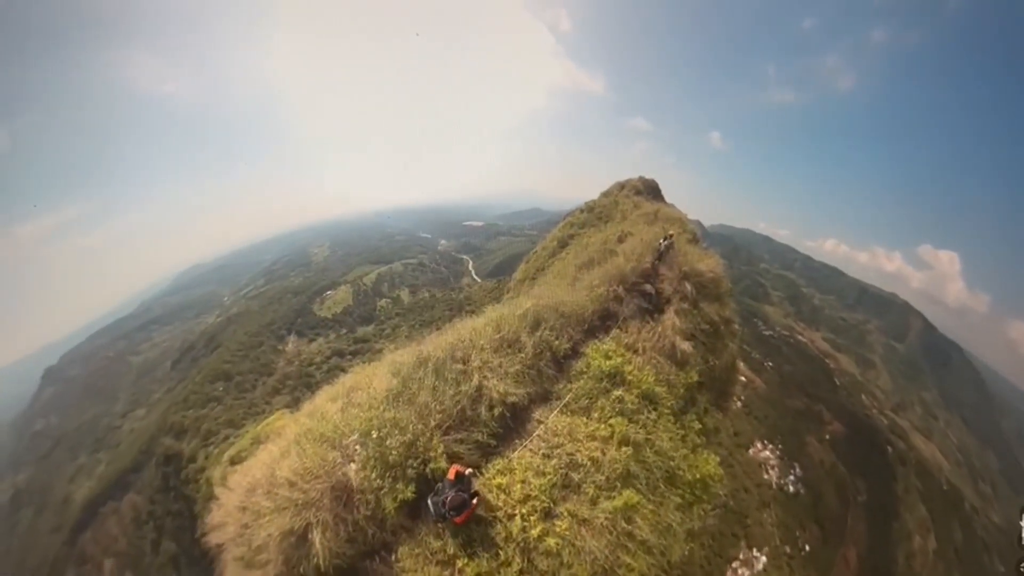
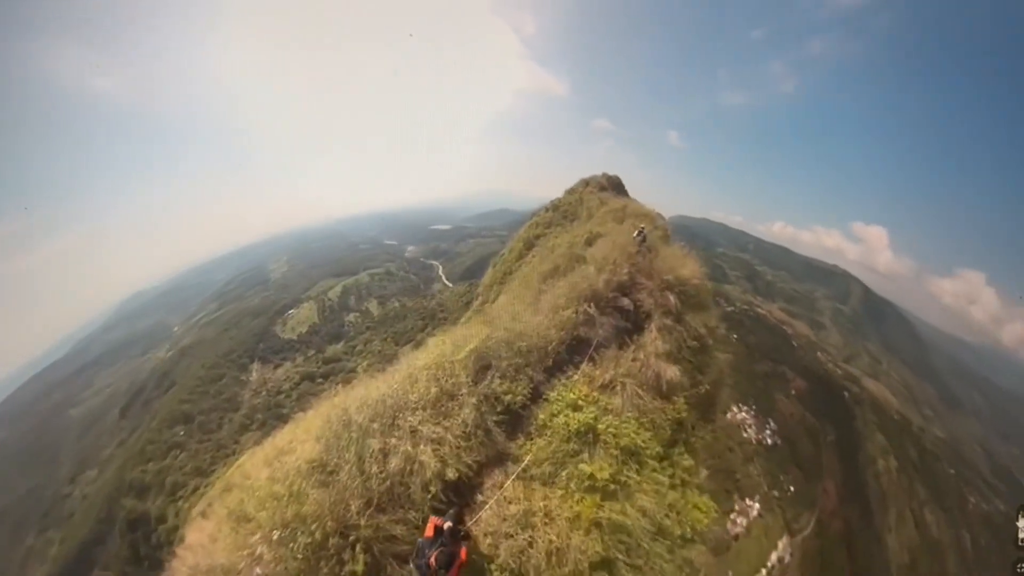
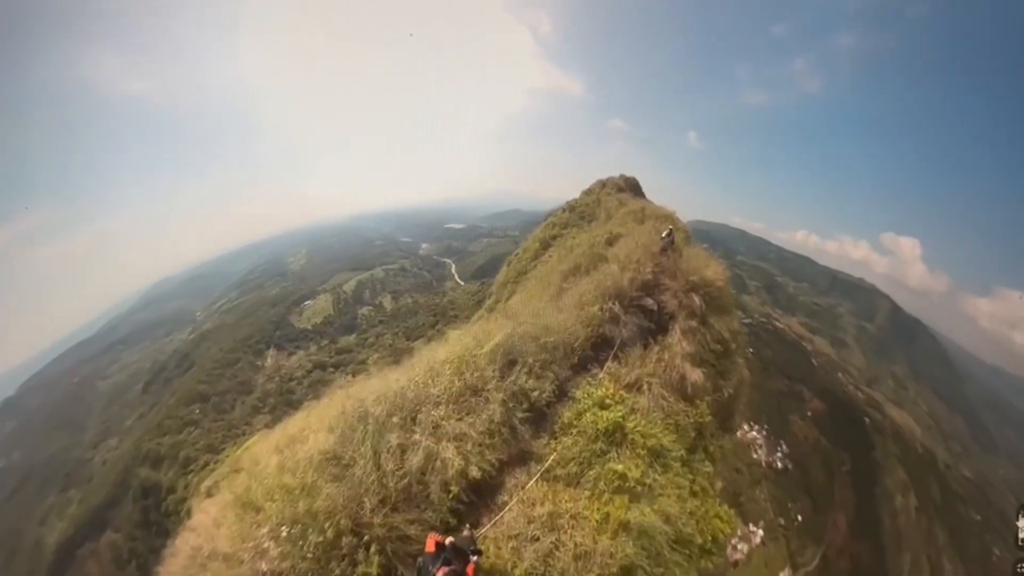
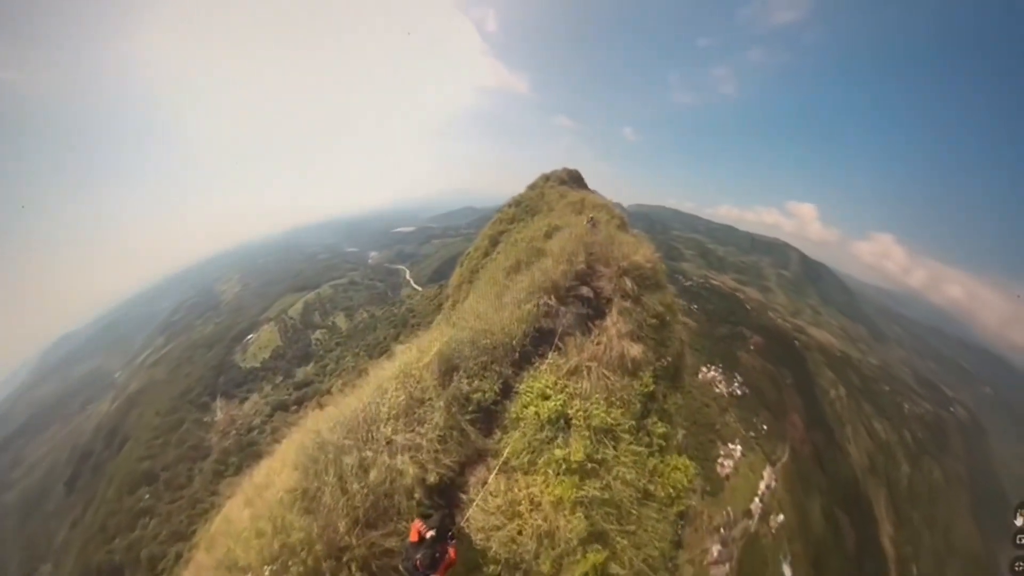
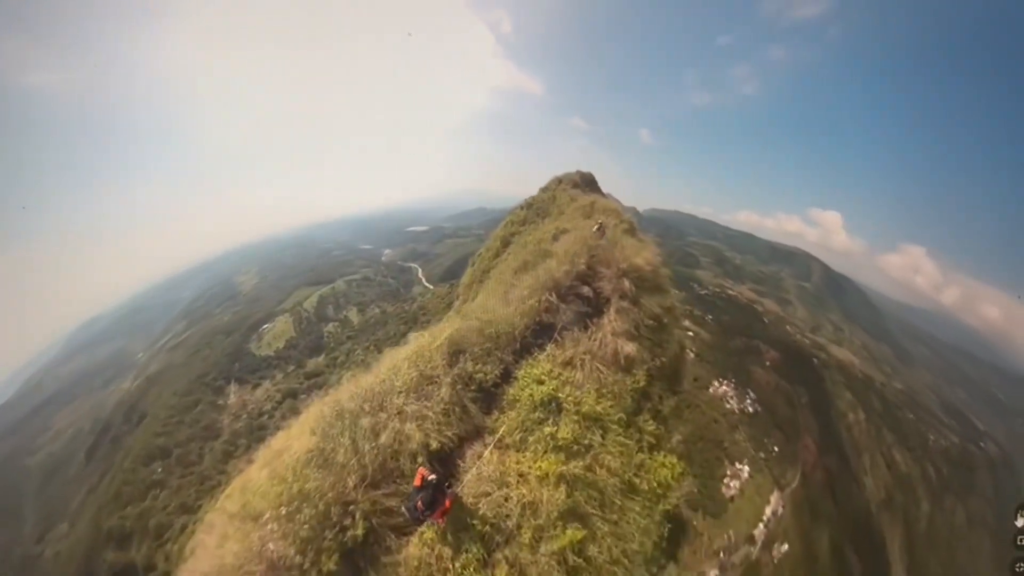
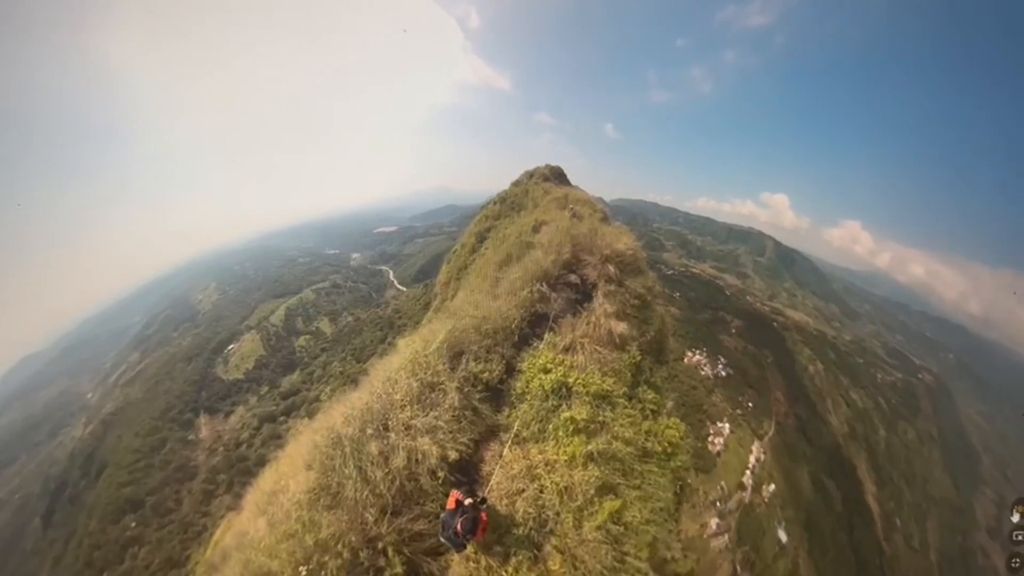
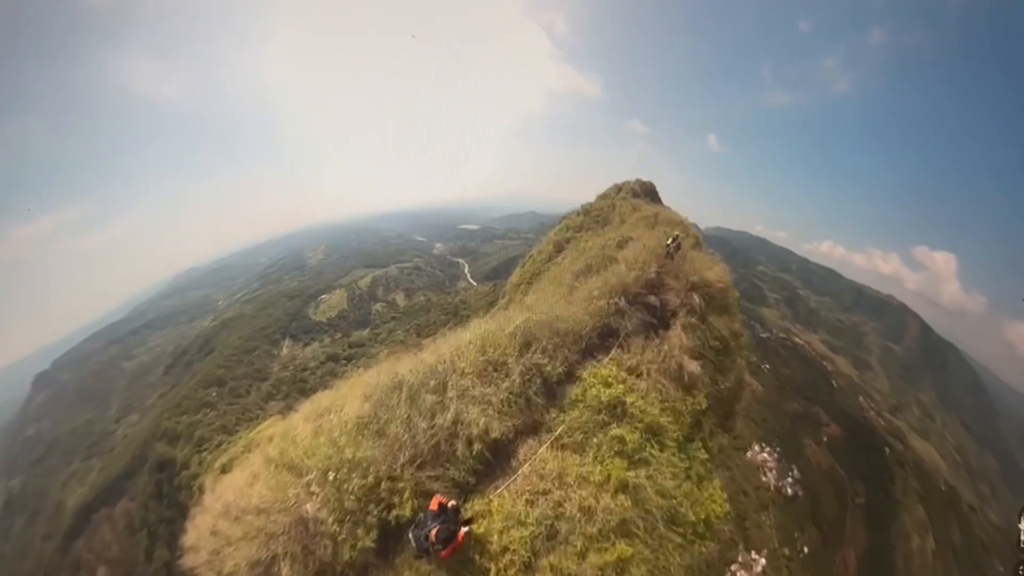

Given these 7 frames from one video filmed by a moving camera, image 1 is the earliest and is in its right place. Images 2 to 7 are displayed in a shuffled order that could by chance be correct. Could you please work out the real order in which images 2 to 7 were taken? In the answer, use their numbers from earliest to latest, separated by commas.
7, 3, 2, 5, 4, 6
